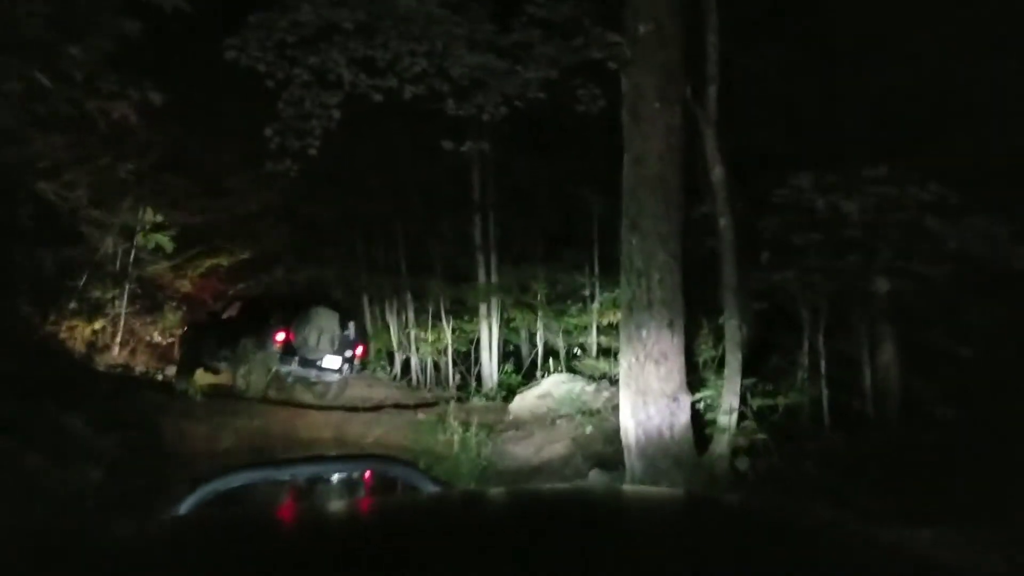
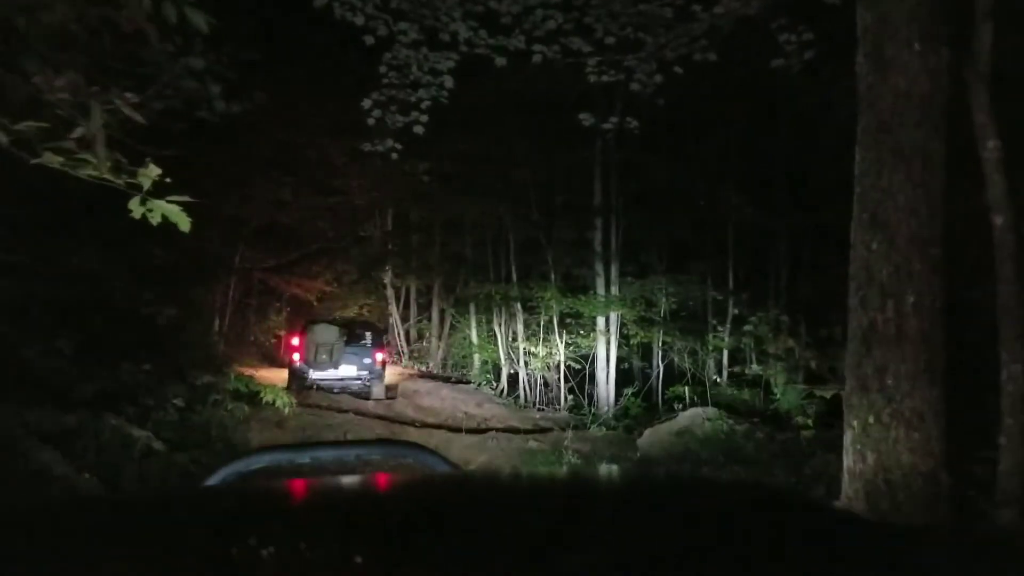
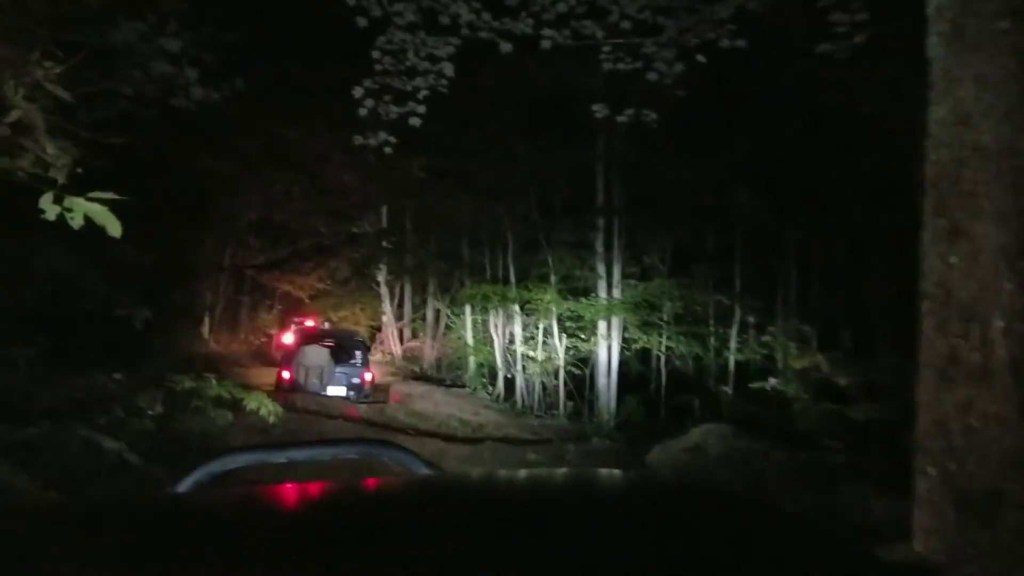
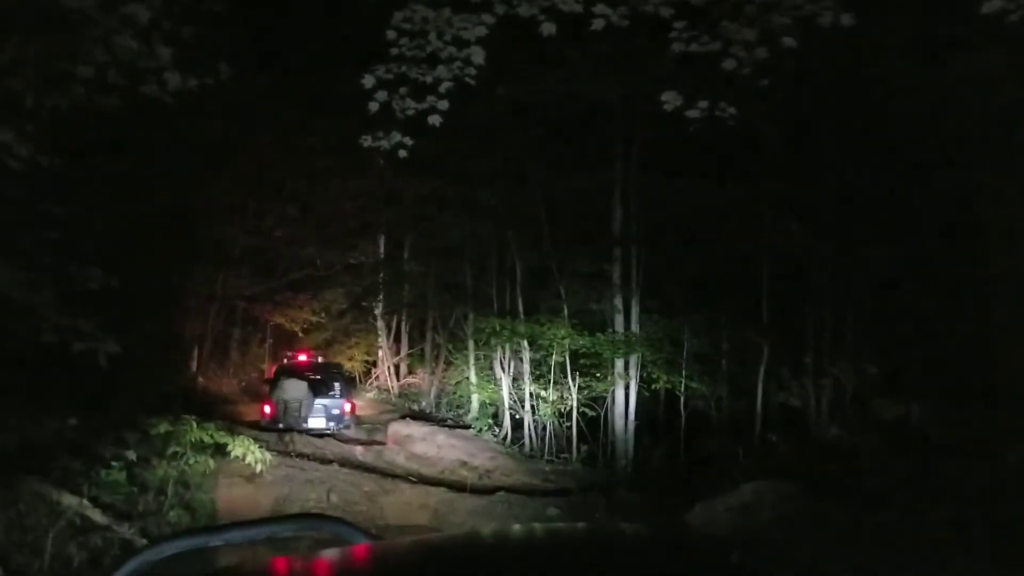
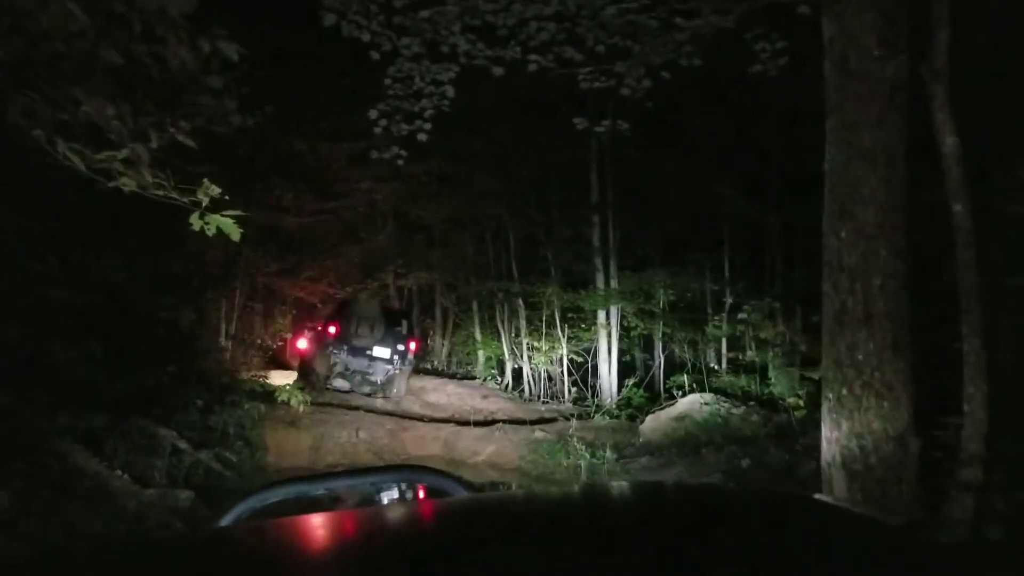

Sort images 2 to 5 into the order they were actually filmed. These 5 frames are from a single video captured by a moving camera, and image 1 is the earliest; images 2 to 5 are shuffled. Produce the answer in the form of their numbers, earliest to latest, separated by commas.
5, 2, 3, 4
